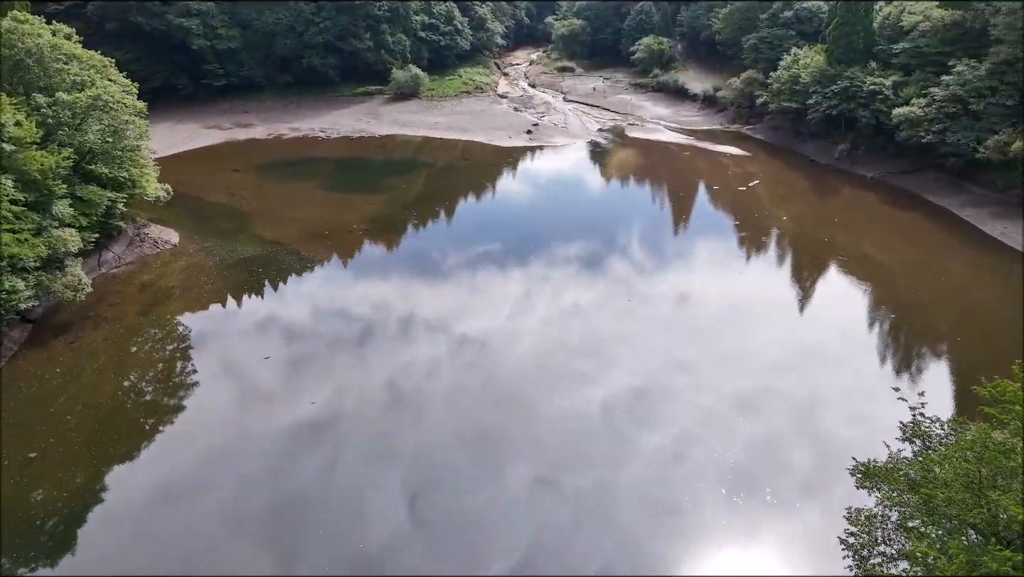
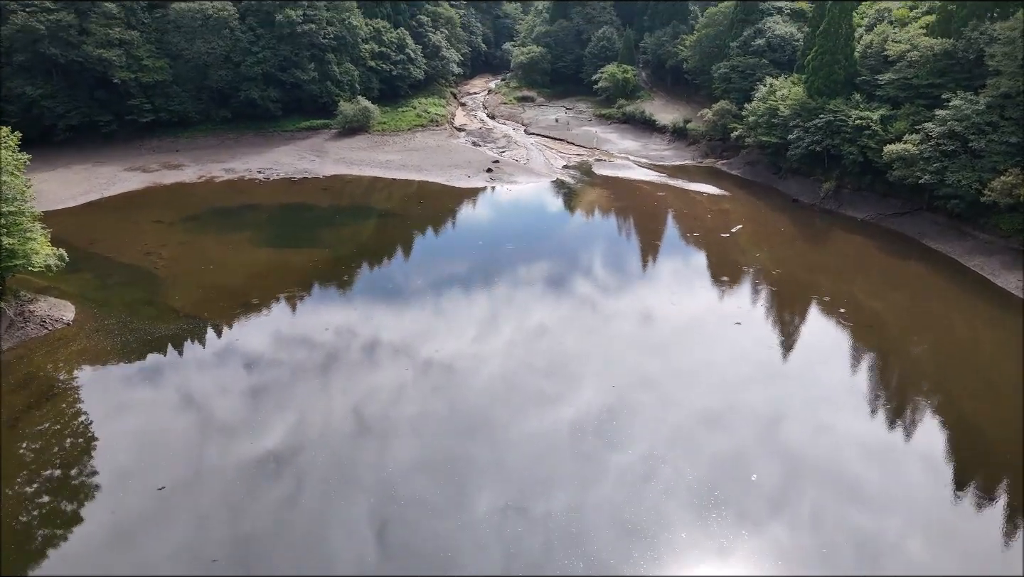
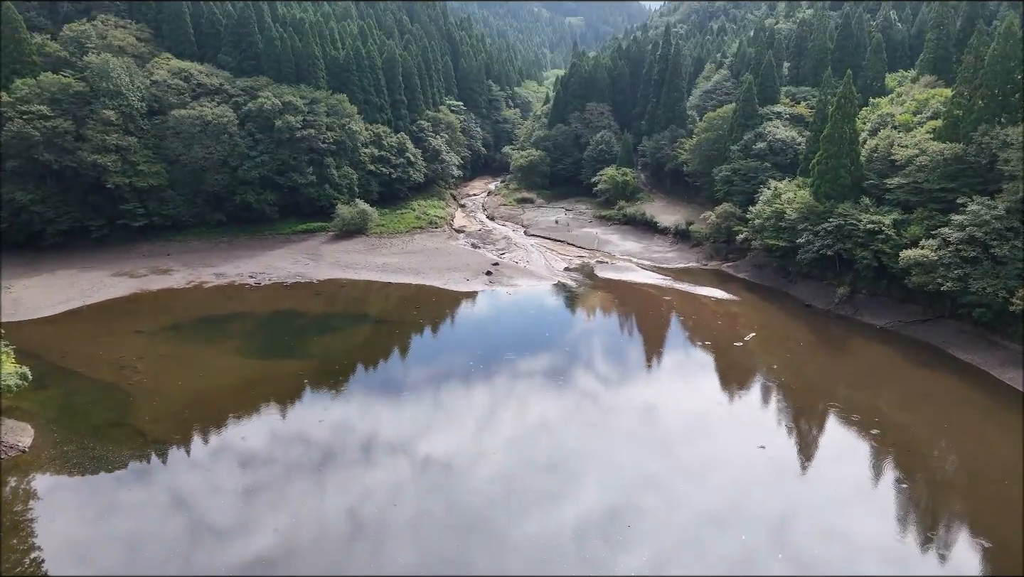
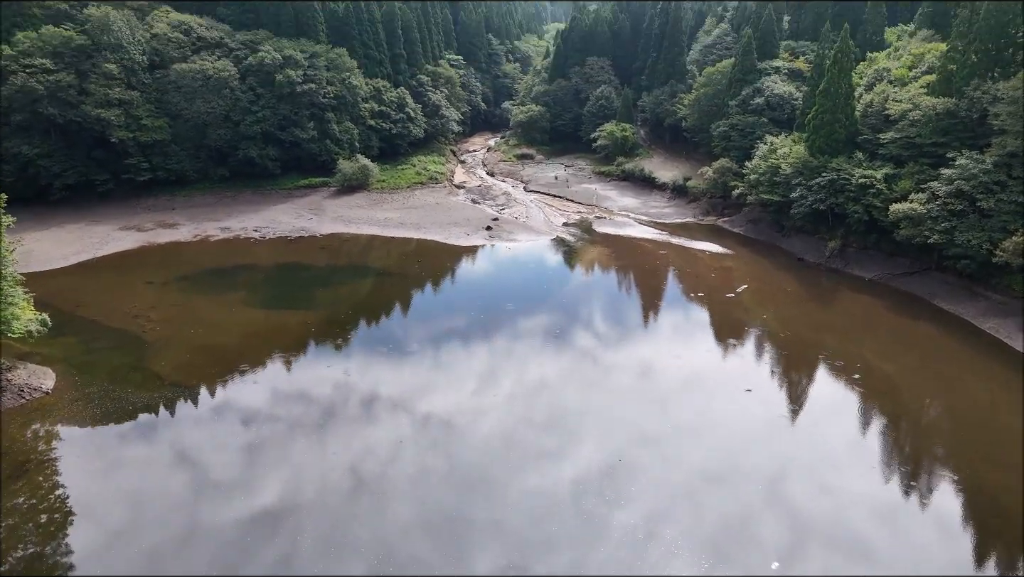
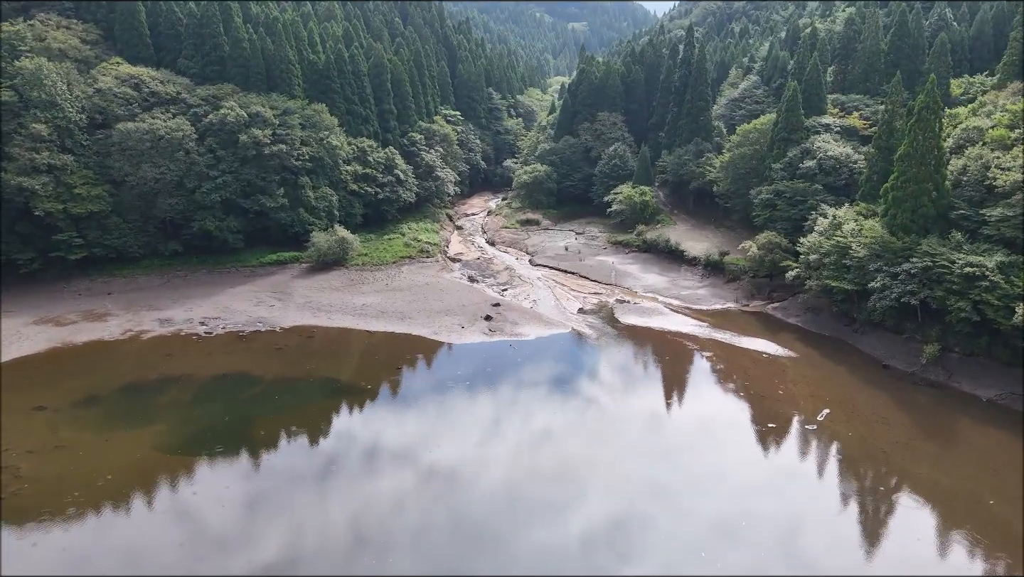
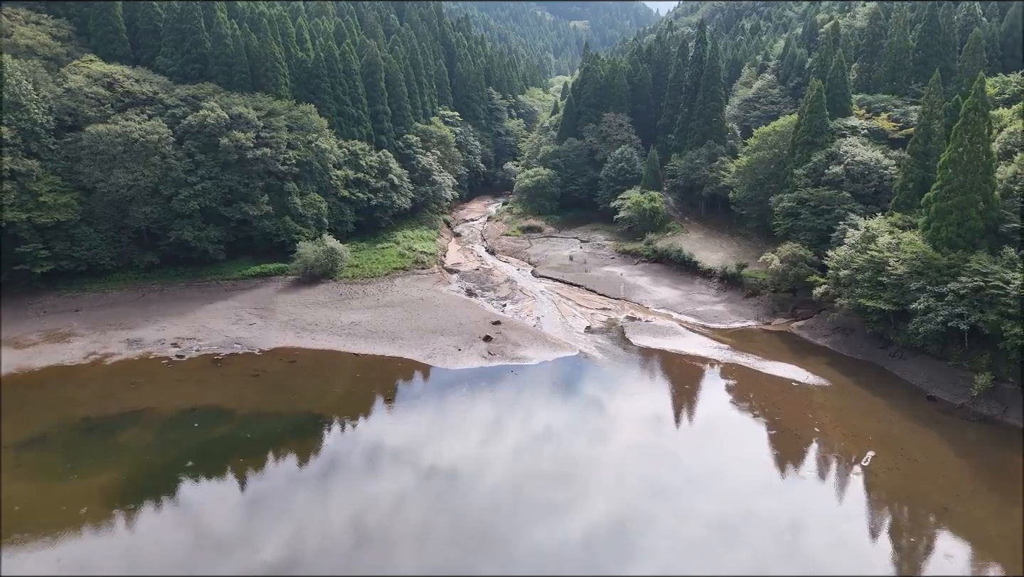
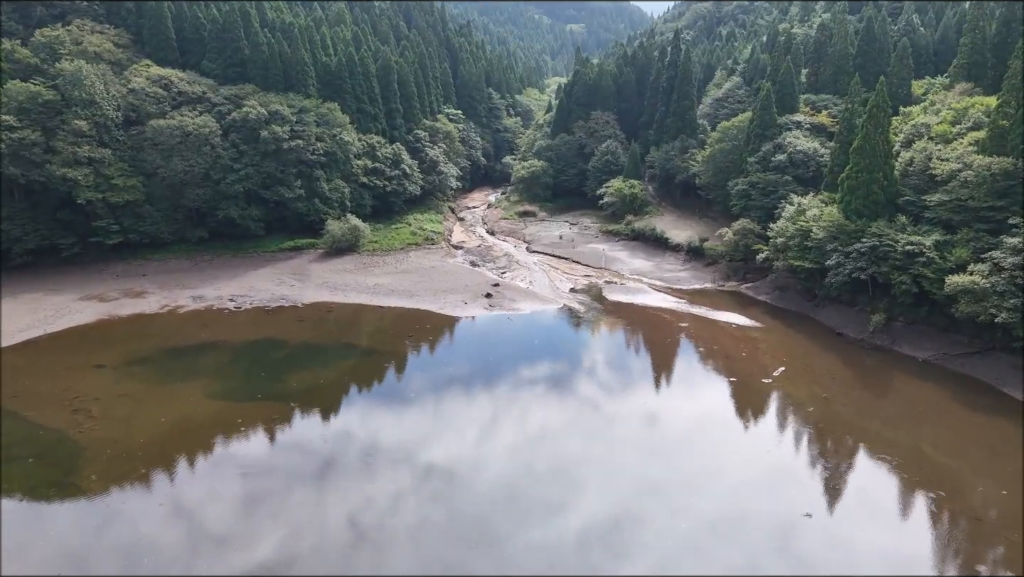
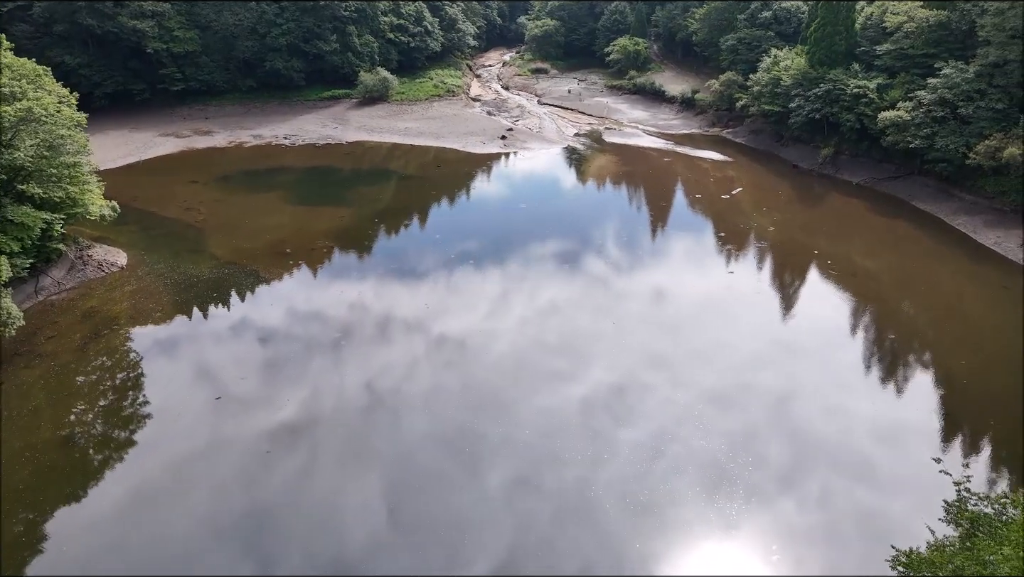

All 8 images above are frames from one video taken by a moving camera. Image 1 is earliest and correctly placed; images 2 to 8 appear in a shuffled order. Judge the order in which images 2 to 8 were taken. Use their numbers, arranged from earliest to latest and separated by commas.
8, 2, 4, 3, 7, 5, 6
